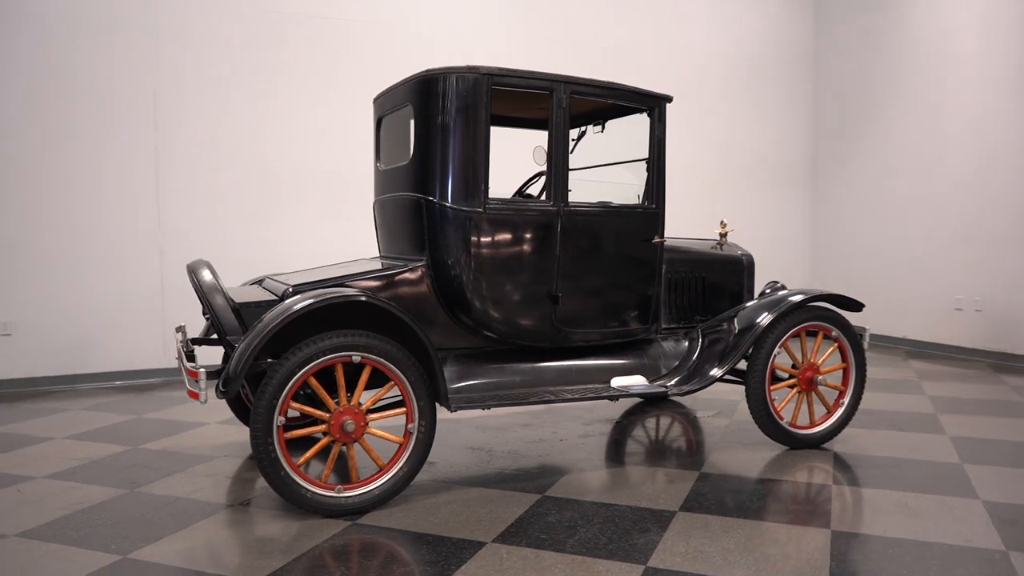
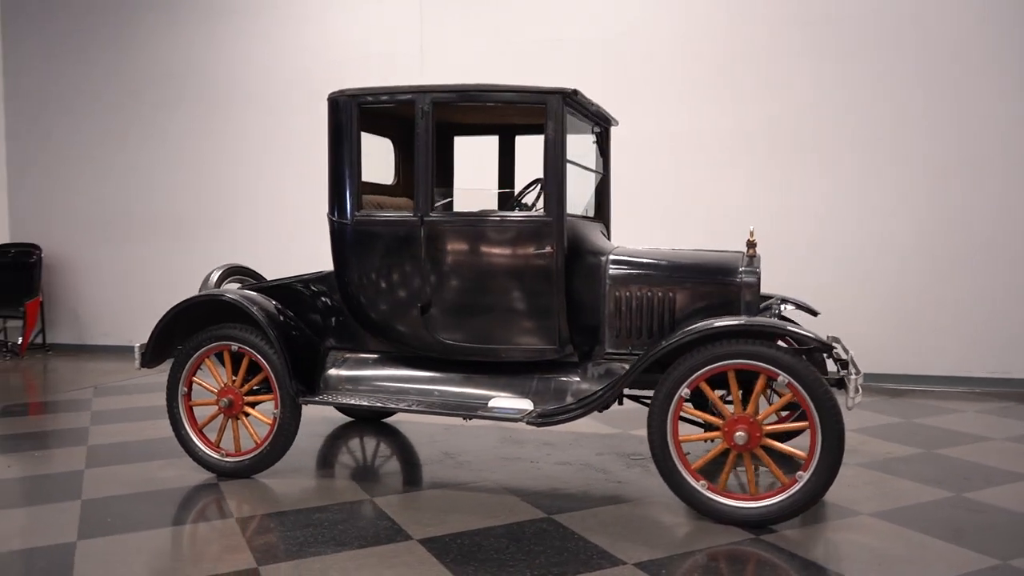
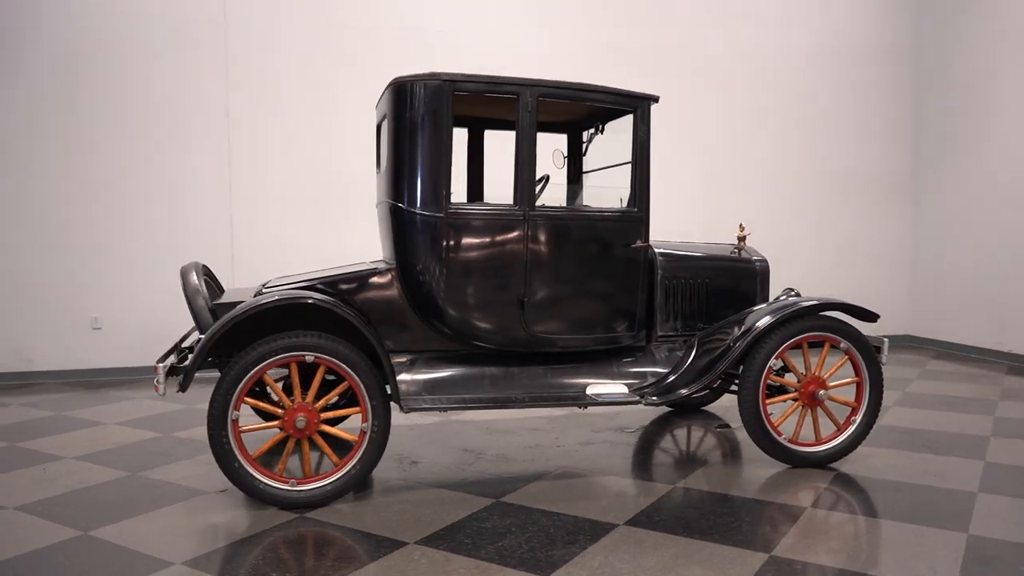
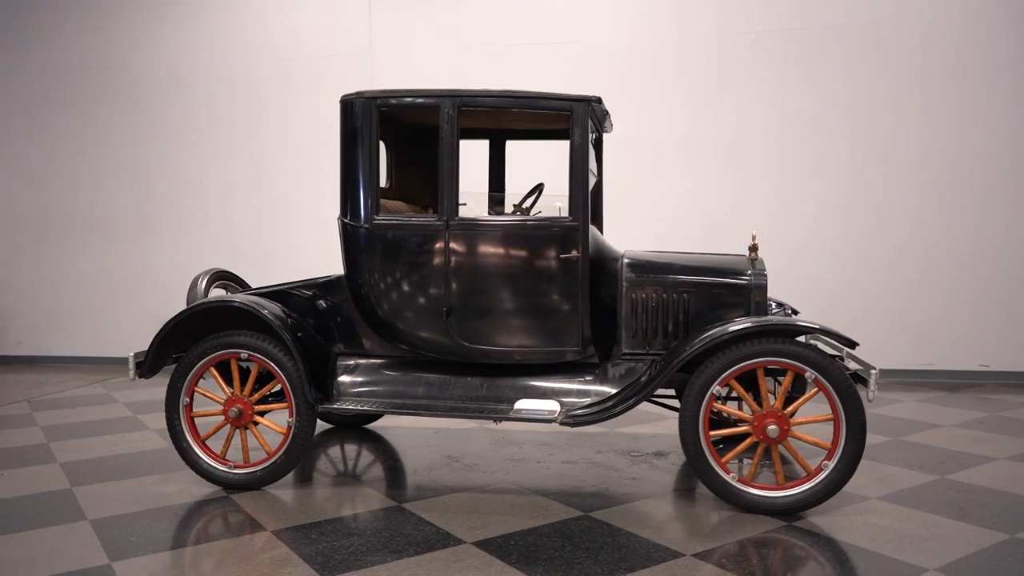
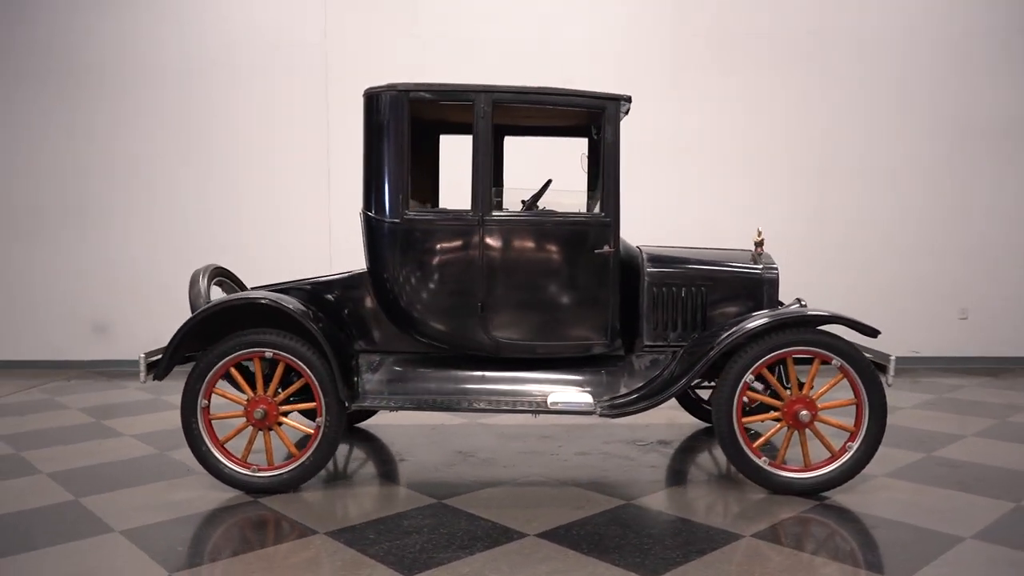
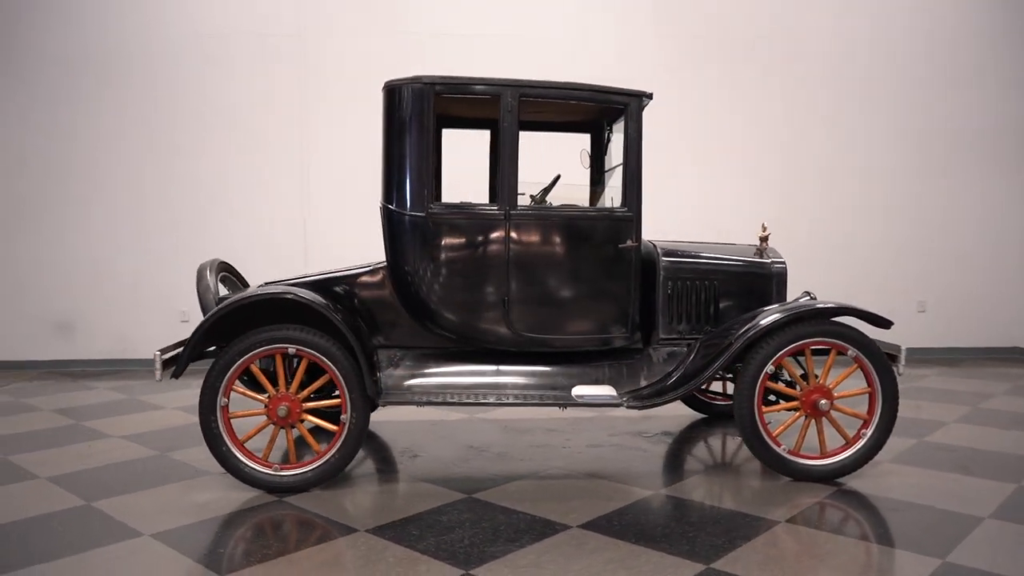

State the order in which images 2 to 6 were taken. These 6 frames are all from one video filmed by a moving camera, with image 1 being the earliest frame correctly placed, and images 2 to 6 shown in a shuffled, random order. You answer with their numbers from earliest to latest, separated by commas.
3, 6, 5, 4, 2
